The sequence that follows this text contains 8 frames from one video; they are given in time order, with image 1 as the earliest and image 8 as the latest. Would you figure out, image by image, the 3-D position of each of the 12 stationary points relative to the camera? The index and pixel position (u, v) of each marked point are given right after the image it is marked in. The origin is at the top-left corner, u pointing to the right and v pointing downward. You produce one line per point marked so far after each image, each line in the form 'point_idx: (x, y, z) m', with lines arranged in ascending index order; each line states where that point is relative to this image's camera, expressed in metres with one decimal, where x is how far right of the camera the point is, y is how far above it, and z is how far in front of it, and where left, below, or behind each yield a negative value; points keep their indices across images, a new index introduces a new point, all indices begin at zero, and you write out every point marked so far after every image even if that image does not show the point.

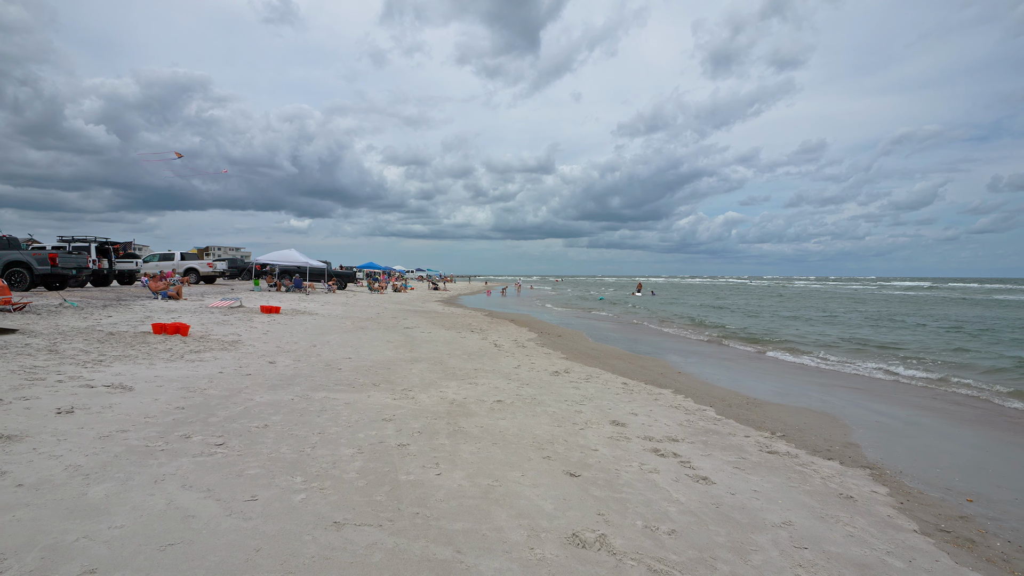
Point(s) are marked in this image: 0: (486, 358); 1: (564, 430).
0: (-0.5, -1.3, +10.5) m
1: (+0.5, -1.4, +5.7) m
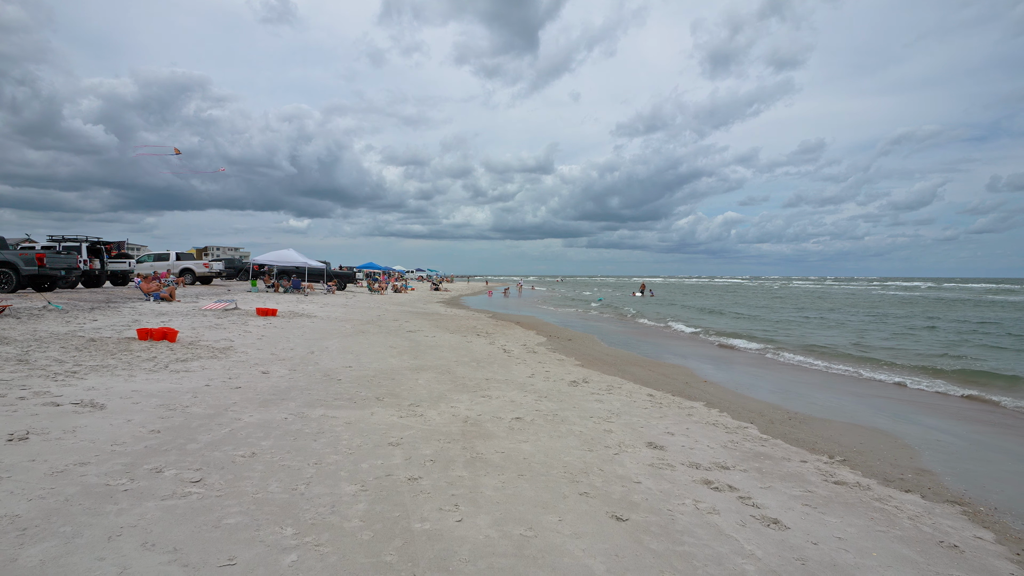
0: (-0.3, -1.4, +9.8) m
1: (+0.8, -1.5, +5.0) m
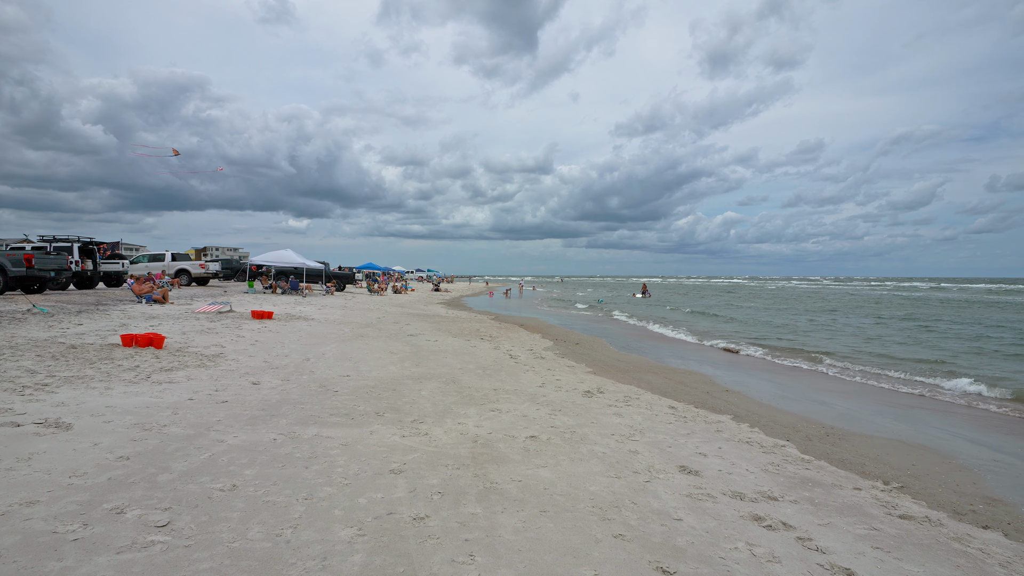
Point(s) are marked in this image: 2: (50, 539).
0: (-0.1, -1.4, +9.2) m
1: (+0.9, -1.5, +4.4) m
2: (-2.4, -1.3, +3.0) m
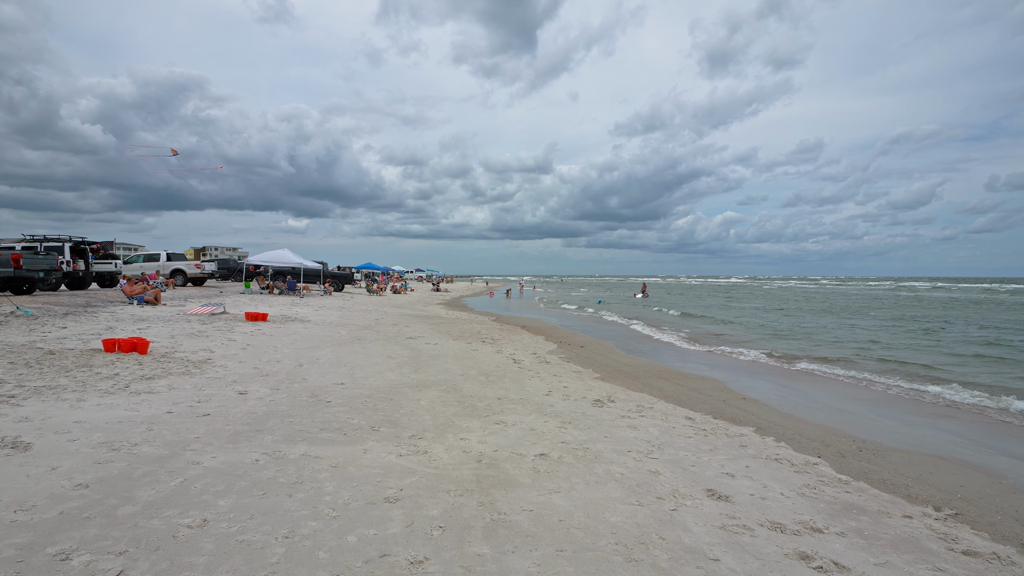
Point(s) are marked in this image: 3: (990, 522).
0: (-0.1, -1.5, +8.7) m
1: (+1.0, -1.6, +3.9) m
2: (-2.4, -1.4, +2.5) m
3: (+3.5, -1.7, +4.2) m
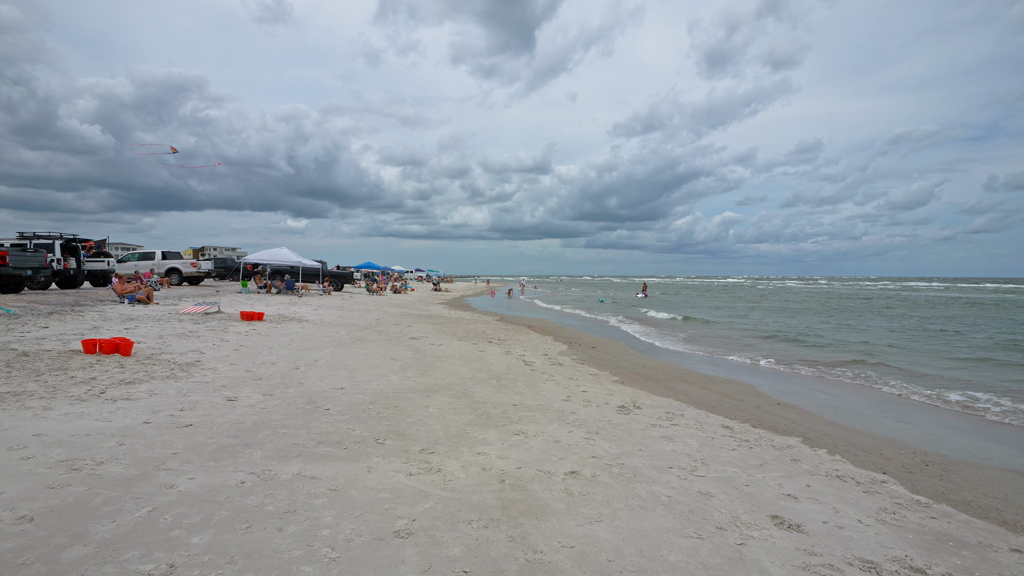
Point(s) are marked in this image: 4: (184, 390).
0: (+0.1, -1.4, +8.0) m
1: (+1.2, -1.5, +3.2) m
2: (-2.1, -1.3, +1.8) m
3: (+3.7, -1.7, +3.5) m
4: (-3.8, -1.2, +6.6) m
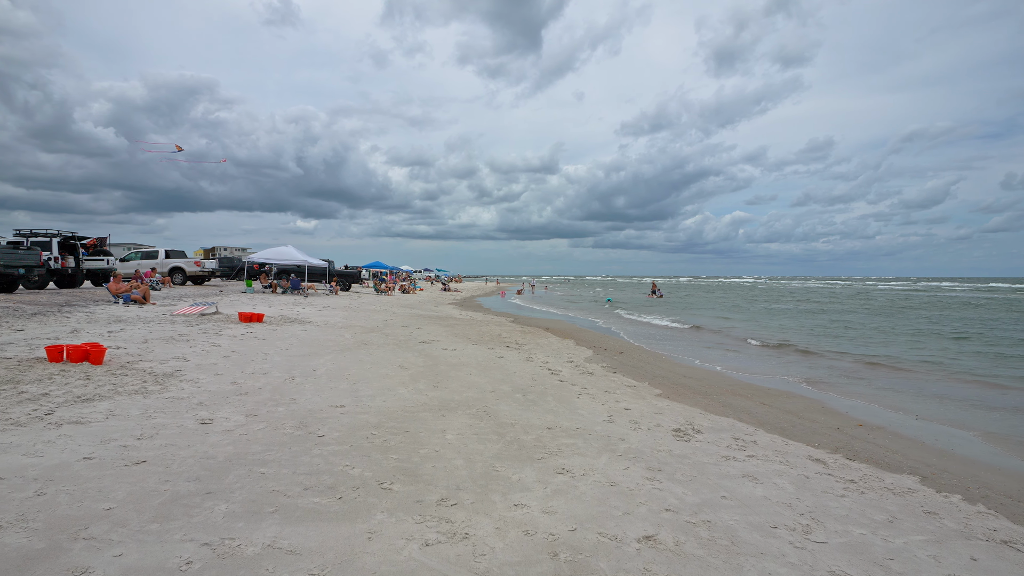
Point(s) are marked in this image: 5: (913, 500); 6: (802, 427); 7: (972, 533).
0: (+0.5, -1.4, +6.8) m
1: (+1.5, -1.5, +2.0) m
2: (-1.9, -1.3, +0.6) m
3: (+4.0, -1.7, +2.3) m
4: (-3.5, -1.2, +5.5) m
5: (+3.0, -1.5, +4.2) m
6: (+3.2, -1.5, +6.2) m
7: (+3.0, -1.6, +3.6) m
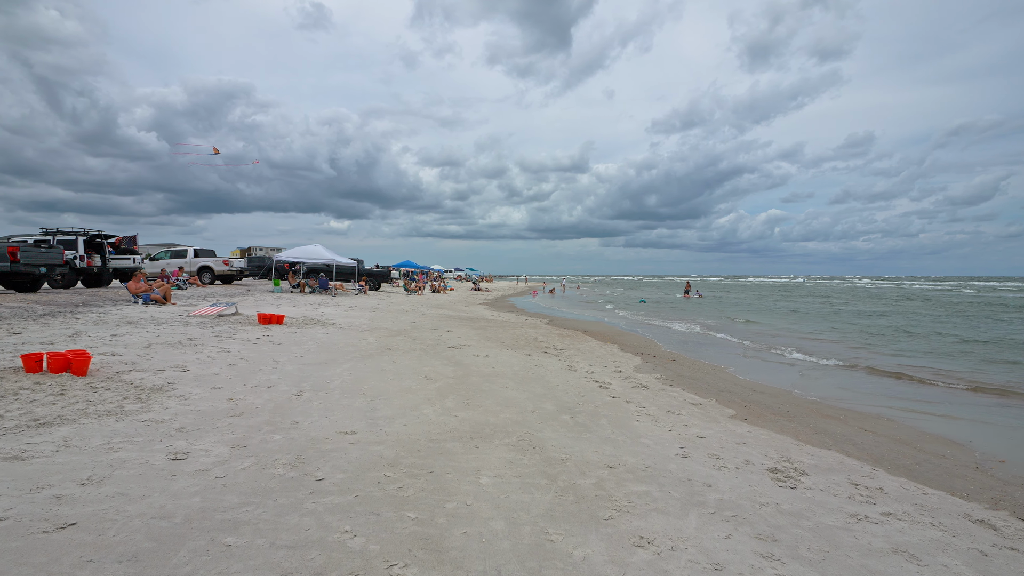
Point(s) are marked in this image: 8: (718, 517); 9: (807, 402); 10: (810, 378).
0: (+1.0, -1.4, +5.6) m
1: (+1.7, -1.5, +0.7) m
2: (-1.7, -1.3, -0.4) m
3: (+4.3, -1.7, +0.9) m
4: (-3.1, -1.2, +4.5) m
5: (+3.3, -1.5, +2.8) m
6: (+3.6, -1.5, +4.9) m
7: (+3.3, -1.6, +2.3) m
8: (+1.3, -1.4, +3.6) m
9: (+3.9, -1.5, +7.6) m
10: (+6.1, -1.8, +11.7) m
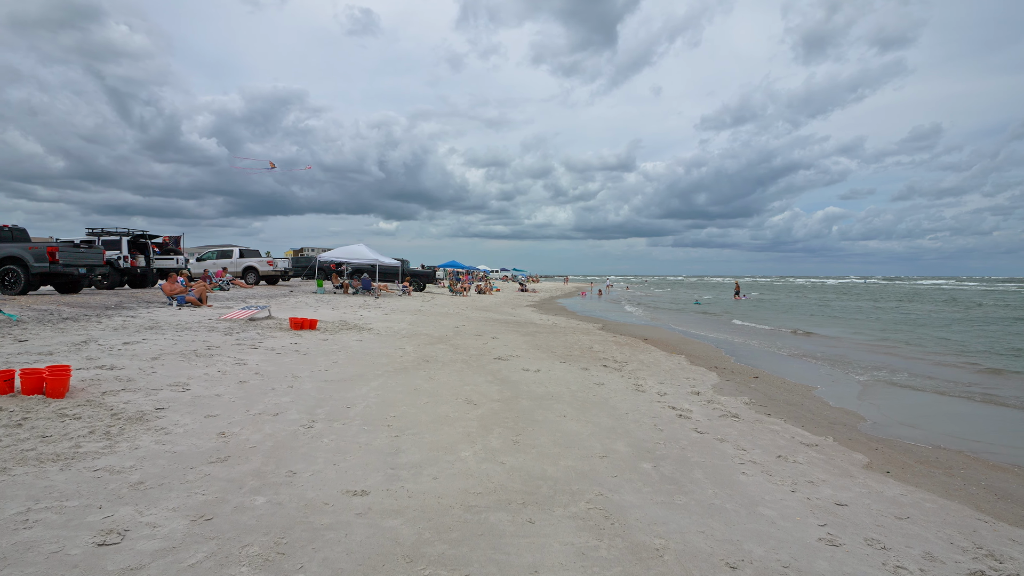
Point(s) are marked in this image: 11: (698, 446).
0: (+1.4, -1.4, +4.1) m
1: (+1.8, -1.6, -0.8) m
2: (-1.7, -1.3, -1.7) m
3: (+4.3, -1.7, -0.9) m
4: (-2.7, -1.2, +3.3) m
5: (+3.5, -1.6, +1.1) m
6: (+4.1, -1.6, +3.2) m
7: (+3.5, -1.6, +0.6) m
8: (+1.6, -1.5, +2.1) m
9: (+4.6, -1.6, +5.8) m
10: (+7.1, -1.9, +9.8) m
11: (+1.7, -1.4, +5.3) m
